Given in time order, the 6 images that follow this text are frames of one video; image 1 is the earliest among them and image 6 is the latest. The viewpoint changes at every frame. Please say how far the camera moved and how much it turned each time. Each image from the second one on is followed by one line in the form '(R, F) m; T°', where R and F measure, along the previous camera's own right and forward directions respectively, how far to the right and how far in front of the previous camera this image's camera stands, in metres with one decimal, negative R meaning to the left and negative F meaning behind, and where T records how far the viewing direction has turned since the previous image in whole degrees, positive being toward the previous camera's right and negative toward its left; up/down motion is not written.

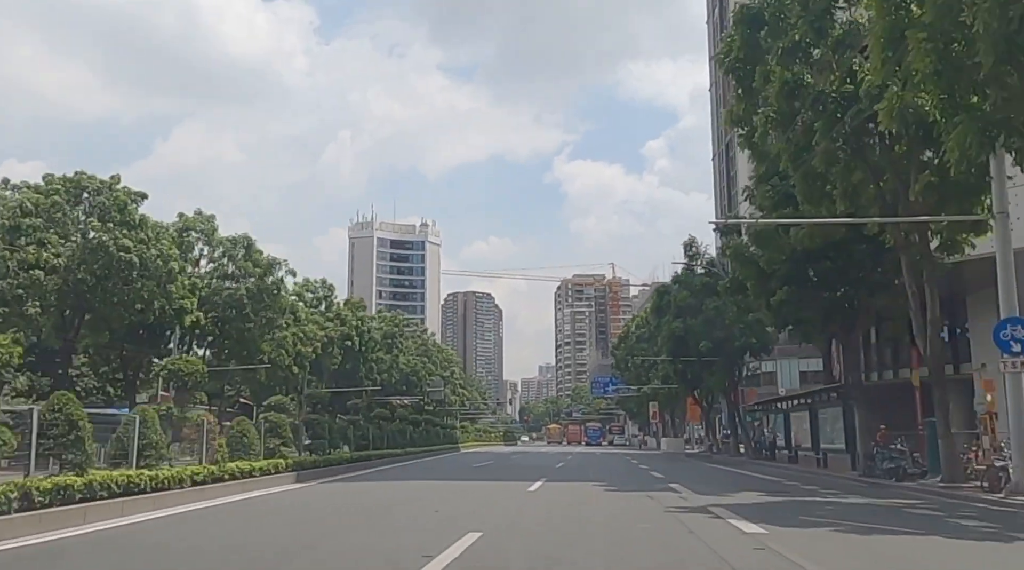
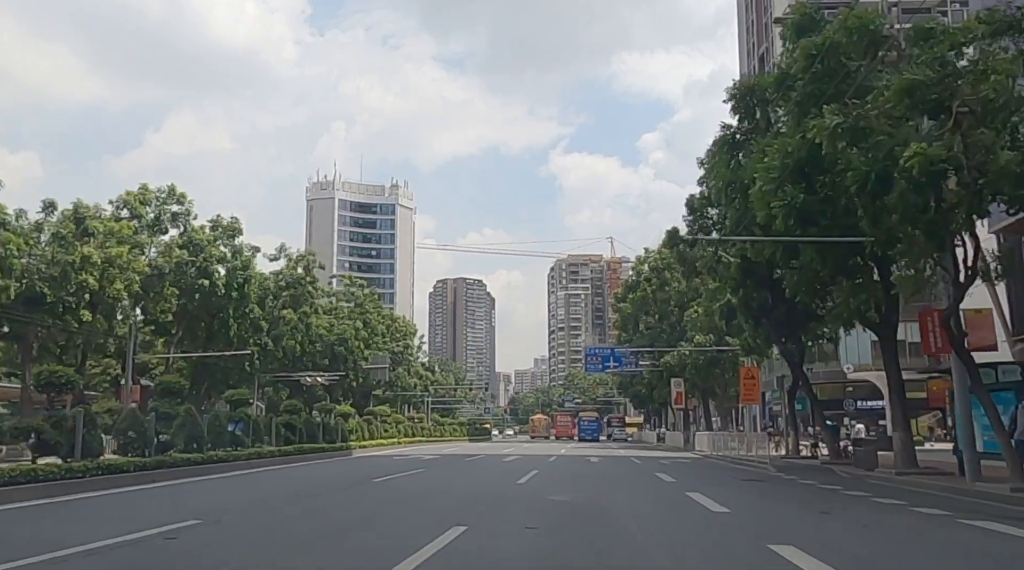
(+2.5, +24.8) m; 0°
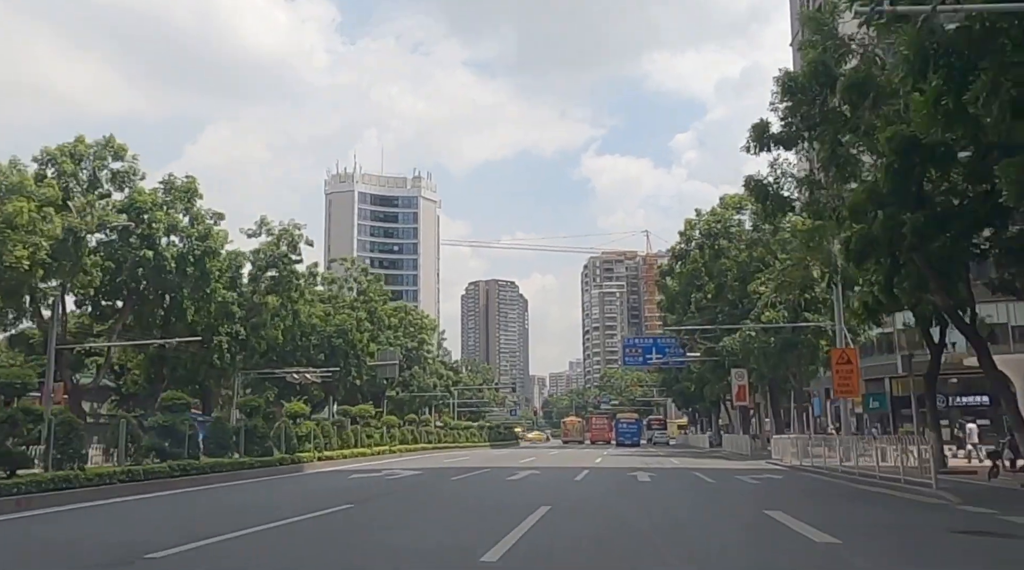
(+0.6, +9.4) m; -2°
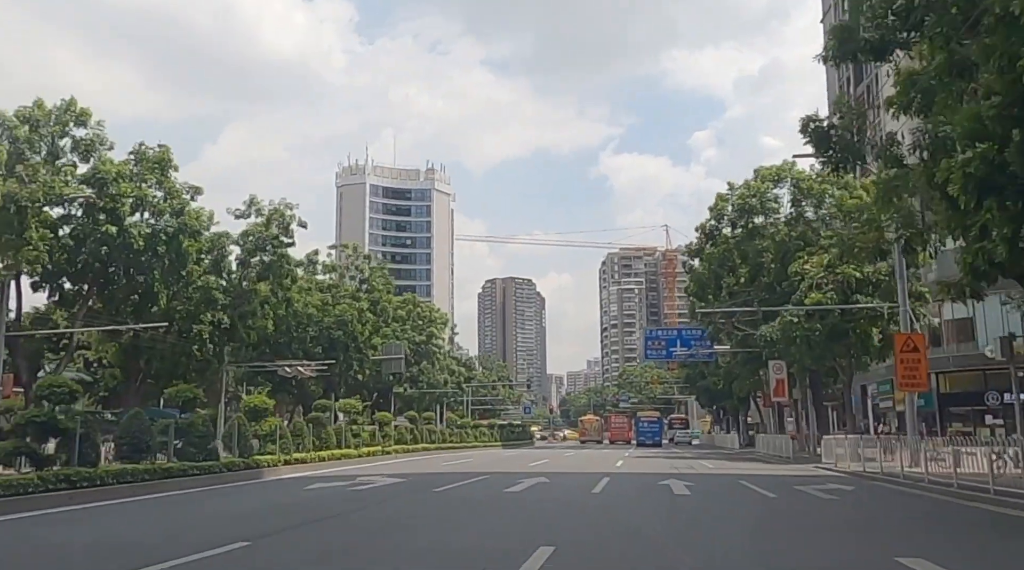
(+0.3, +4.3) m; -1°
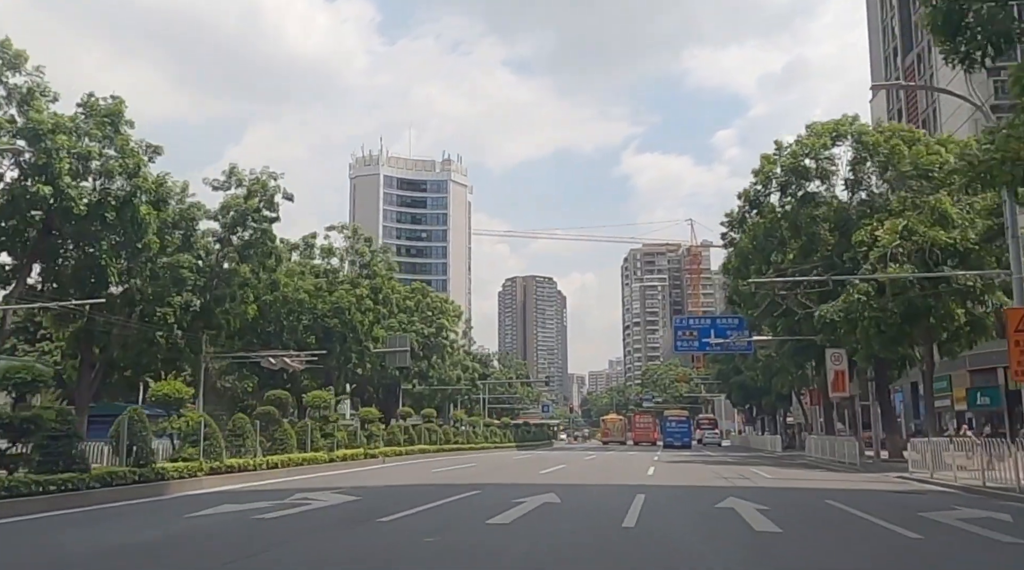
(+0.4, +5.4) m; -1°
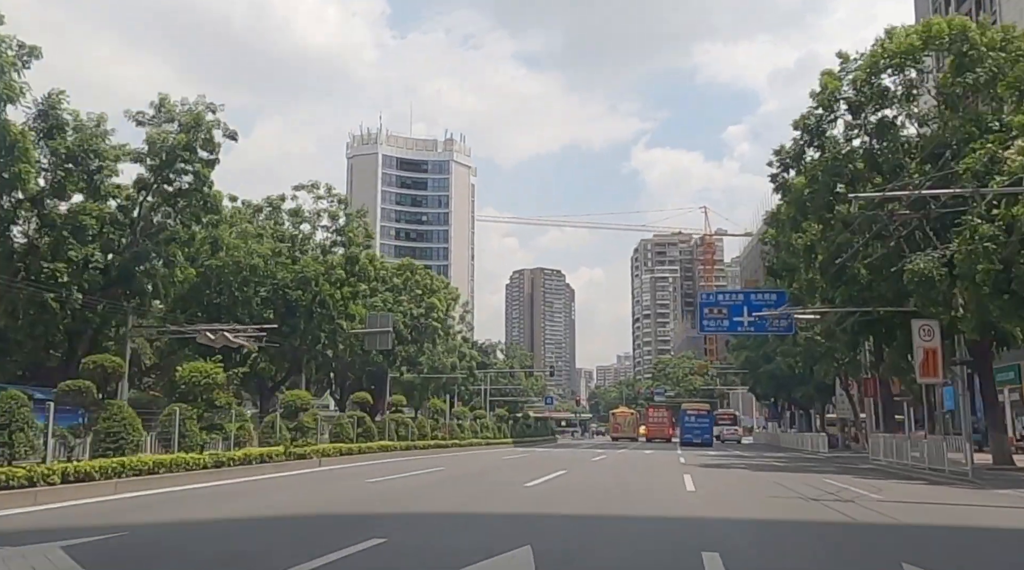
(+0.6, +7.5) m; -1°
